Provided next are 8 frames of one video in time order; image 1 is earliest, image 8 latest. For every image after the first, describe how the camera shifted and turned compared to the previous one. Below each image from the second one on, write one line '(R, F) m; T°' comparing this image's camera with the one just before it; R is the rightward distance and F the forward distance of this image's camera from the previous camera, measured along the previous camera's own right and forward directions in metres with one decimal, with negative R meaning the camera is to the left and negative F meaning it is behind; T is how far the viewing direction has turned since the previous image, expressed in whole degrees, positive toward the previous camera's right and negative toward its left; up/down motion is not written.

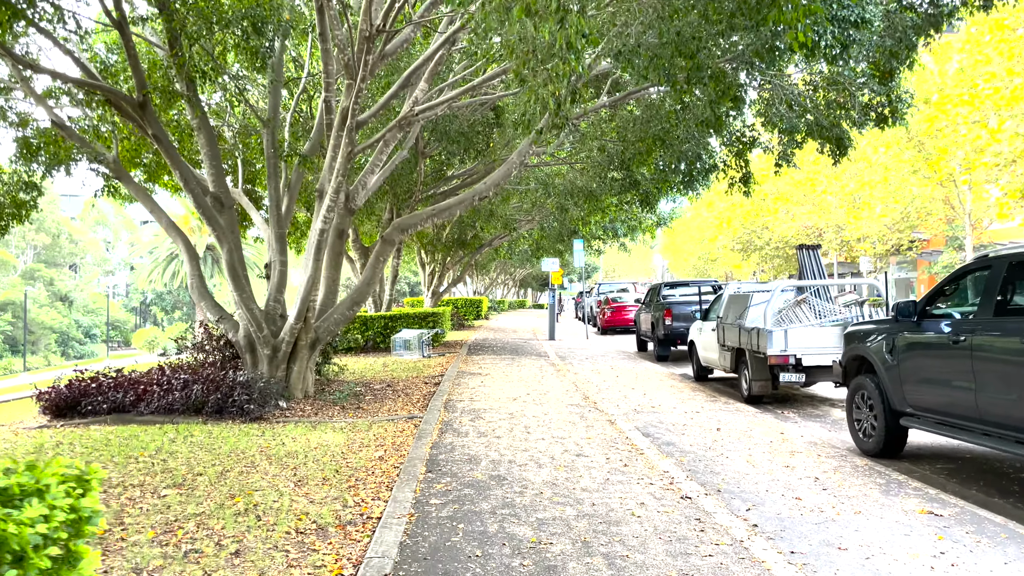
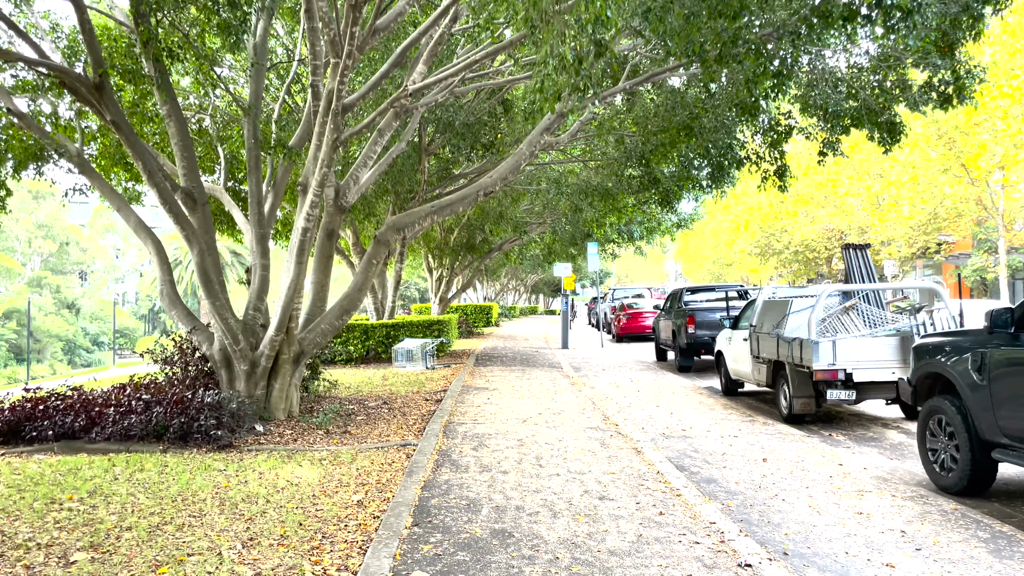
(0.0, +1.1) m; -1°
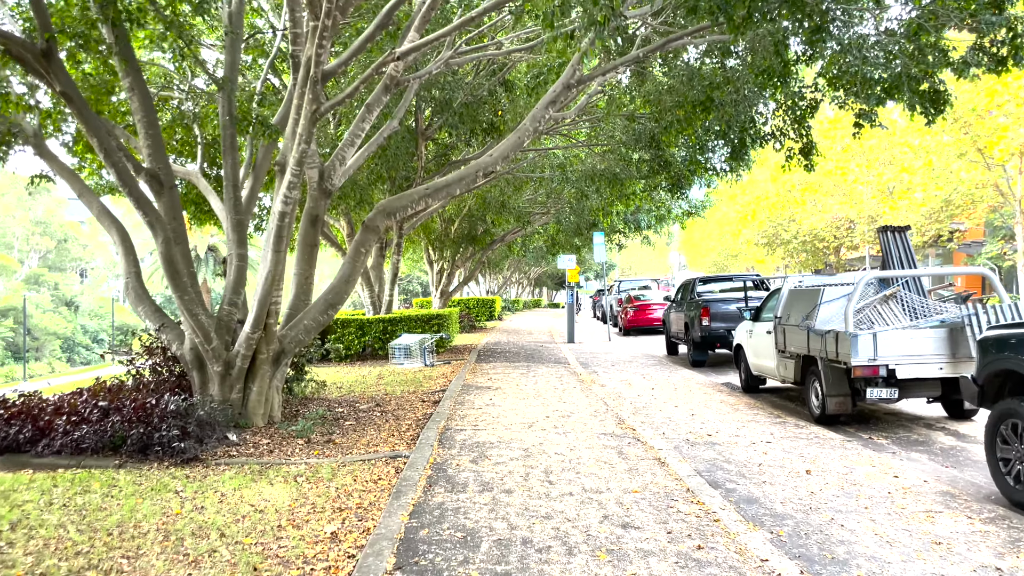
(0.0, +0.9) m; 0°
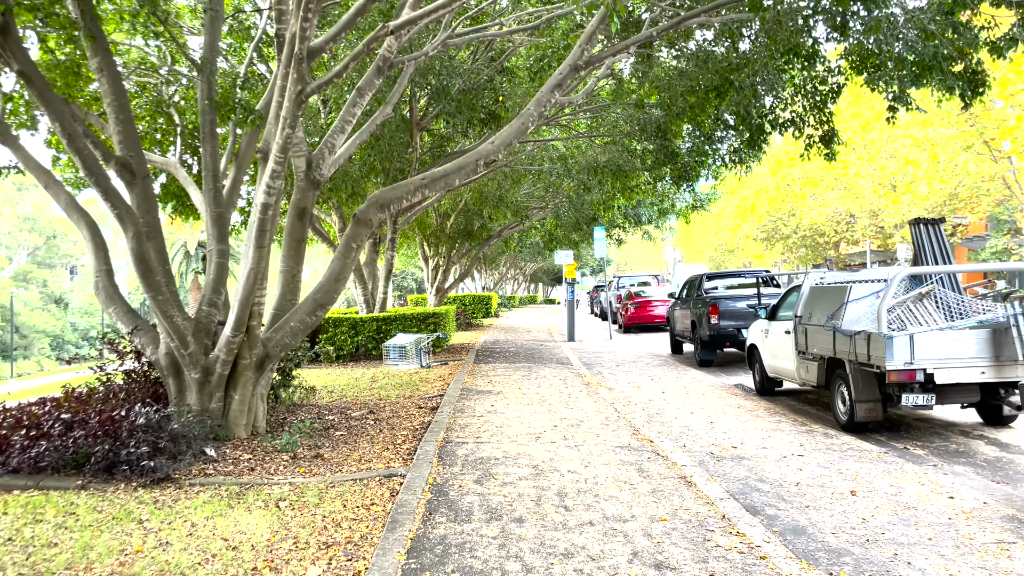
(-0.1, +0.6) m; 0°
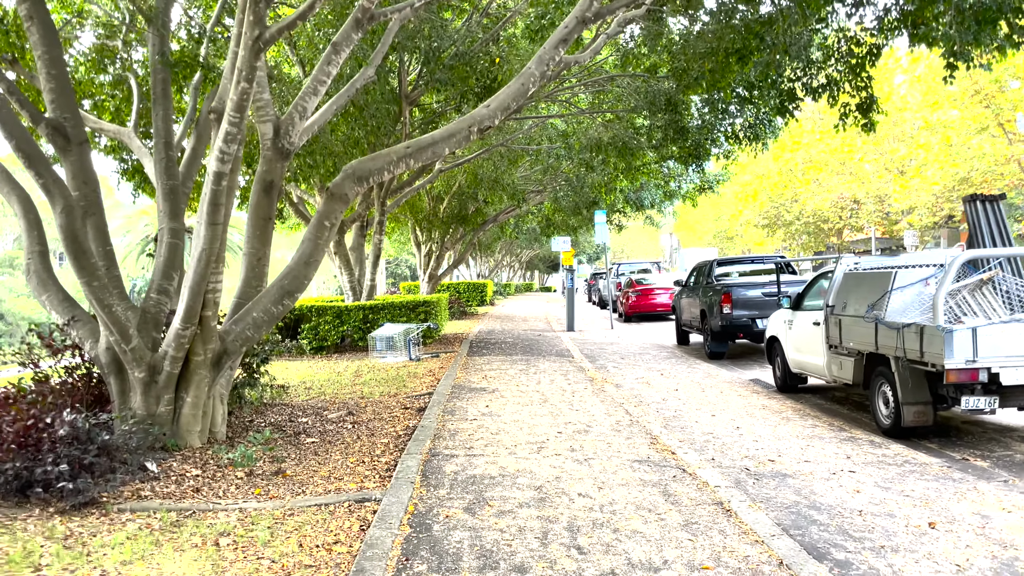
(0.0, +1.0) m; 0°
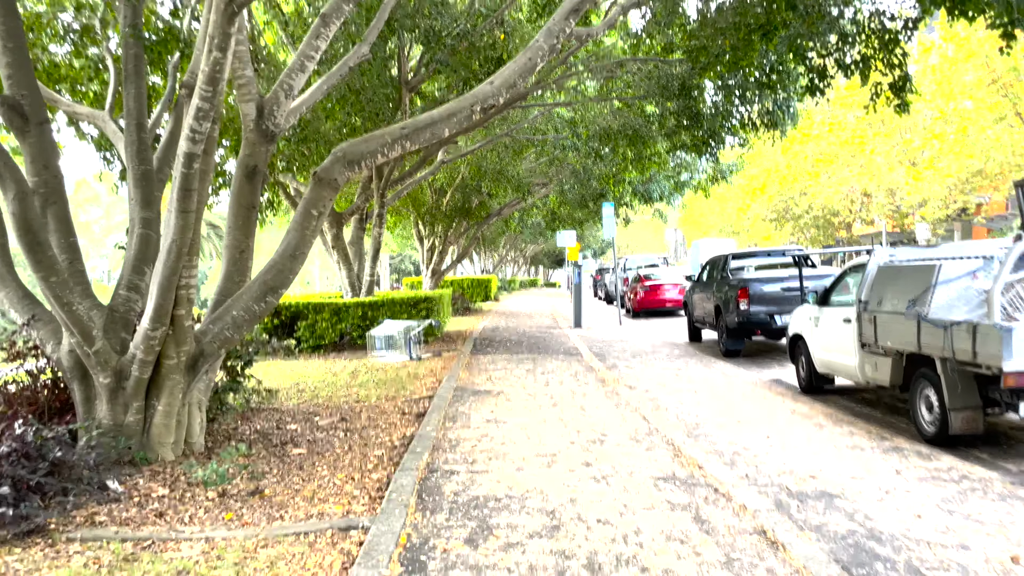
(0.0, +0.6) m; 0°
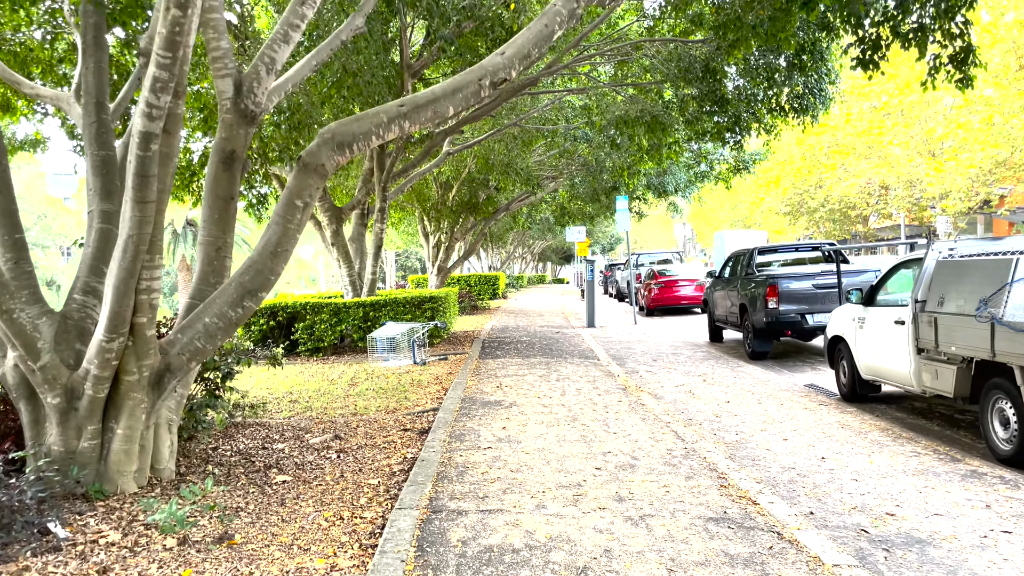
(-0.1, +0.8) m; -1°
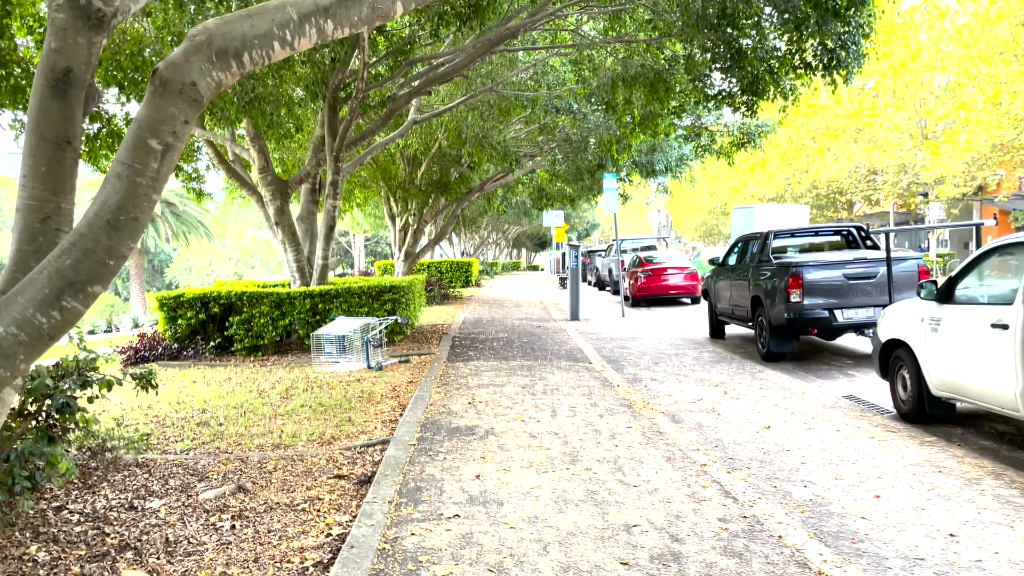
(0.0, +1.8) m; +2°
